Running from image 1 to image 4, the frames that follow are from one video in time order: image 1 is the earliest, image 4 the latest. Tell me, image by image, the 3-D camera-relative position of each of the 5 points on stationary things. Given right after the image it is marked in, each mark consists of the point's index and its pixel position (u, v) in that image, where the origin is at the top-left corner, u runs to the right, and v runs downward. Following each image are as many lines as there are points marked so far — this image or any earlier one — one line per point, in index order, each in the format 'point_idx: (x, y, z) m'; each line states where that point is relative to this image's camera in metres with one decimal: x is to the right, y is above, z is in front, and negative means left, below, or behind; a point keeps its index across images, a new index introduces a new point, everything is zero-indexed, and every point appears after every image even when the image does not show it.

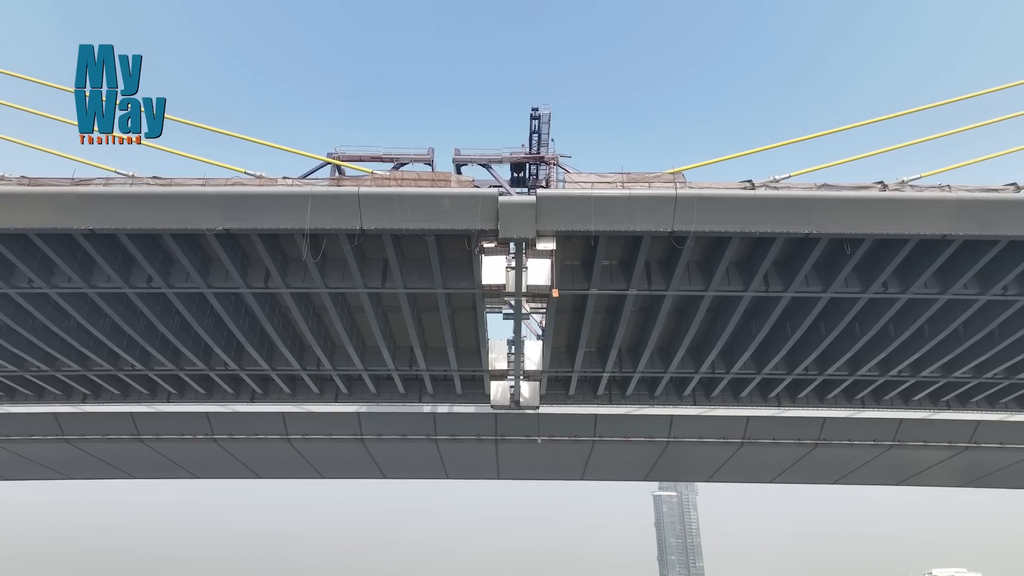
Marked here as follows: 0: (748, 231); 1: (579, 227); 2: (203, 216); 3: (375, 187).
0: (+6.6, +1.6, +15.7) m
1: (+1.9, +1.7, +15.6) m
2: (-8.4, +2.0, +15.4) m
3: (-3.7, +2.8, +15.3) m
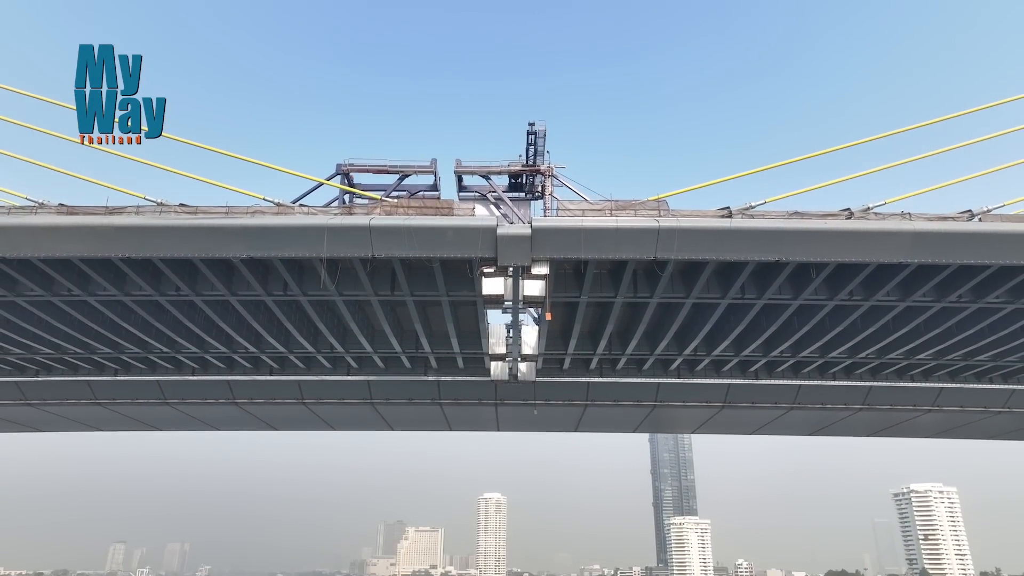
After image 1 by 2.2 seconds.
0: (+6.5, +1.0, +17.4) m
1: (+1.8, +1.0, +17.2) m
2: (-8.5, +1.3, +17.0) m
3: (-3.8, +2.1, +16.8) m
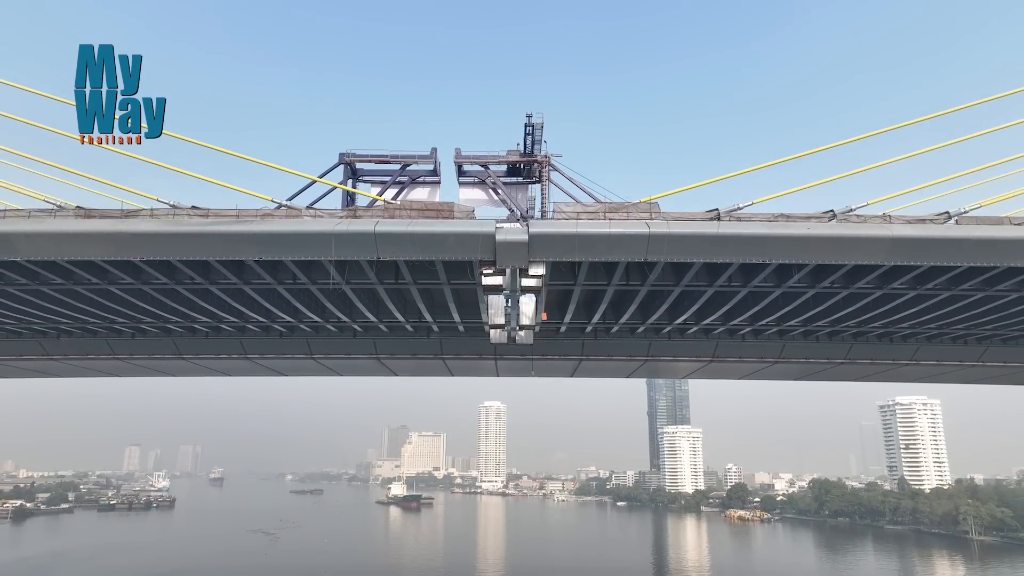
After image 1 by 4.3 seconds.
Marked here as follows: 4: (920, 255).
0: (+6.5, +1.0, +18.4) m
1: (+1.7, +1.0, +18.2) m
2: (-8.6, +1.3, +18.0) m
3: (-3.9, +2.0, +17.7) m
4: (+13.2, +1.1, +18.3) m
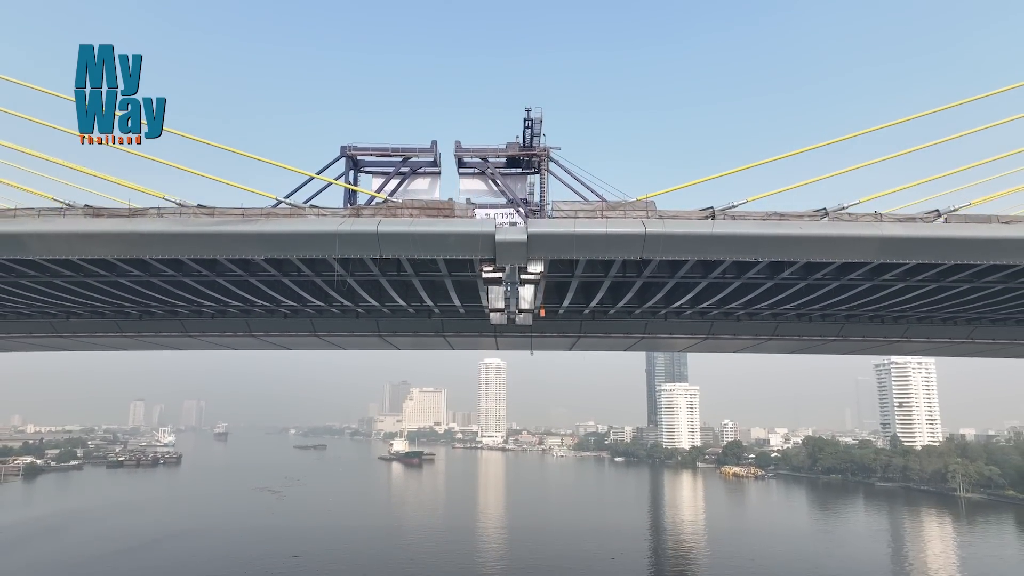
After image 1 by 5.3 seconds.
0: (+6.4, +1.0, +18.9) m
1: (+1.7, +1.1, +18.8) m
2: (-8.6, +1.3, +18.5) m
3: (-3.9, +2.0, +18.2) m
4: (+13.1, +1.1, +18.8) m
